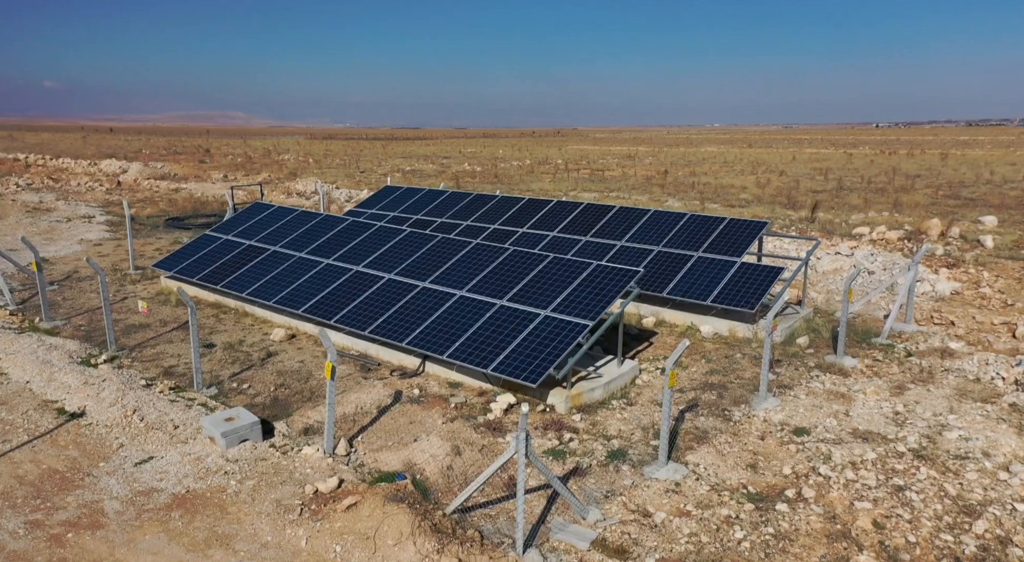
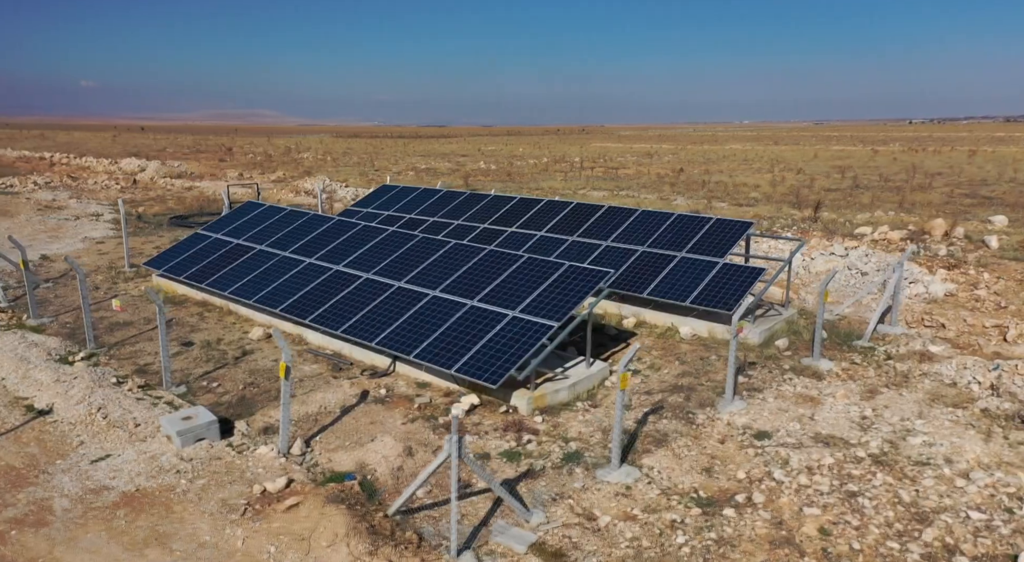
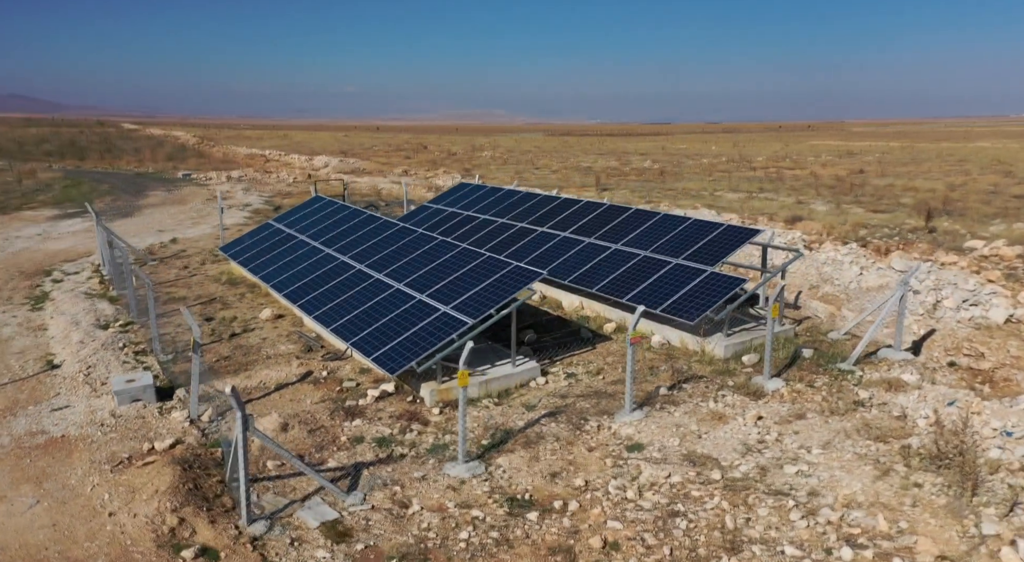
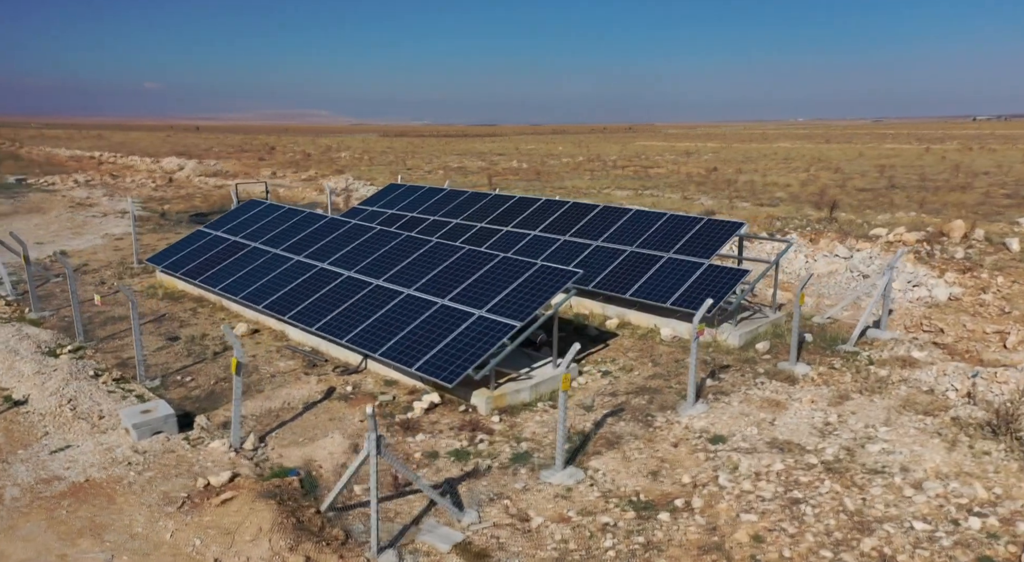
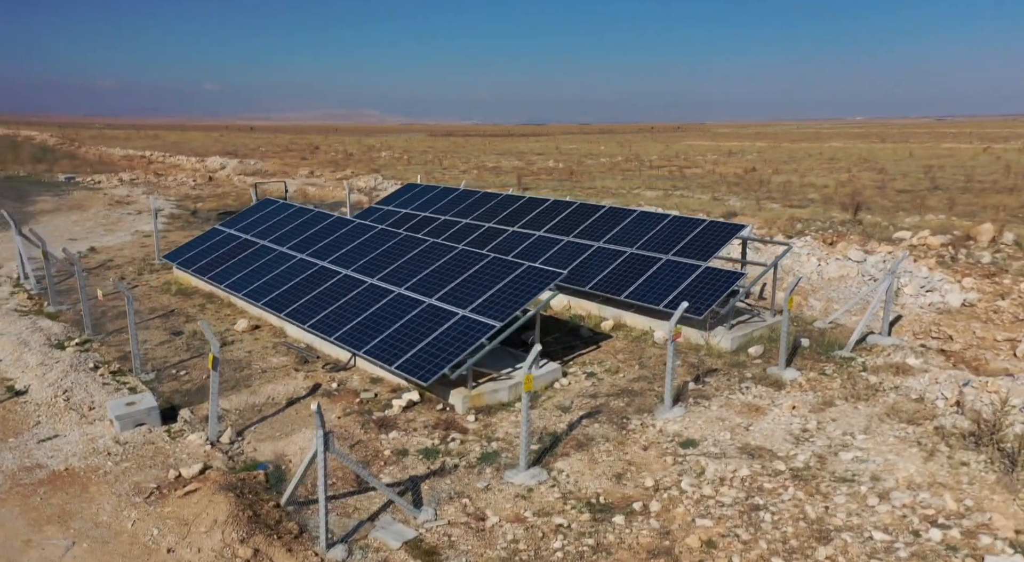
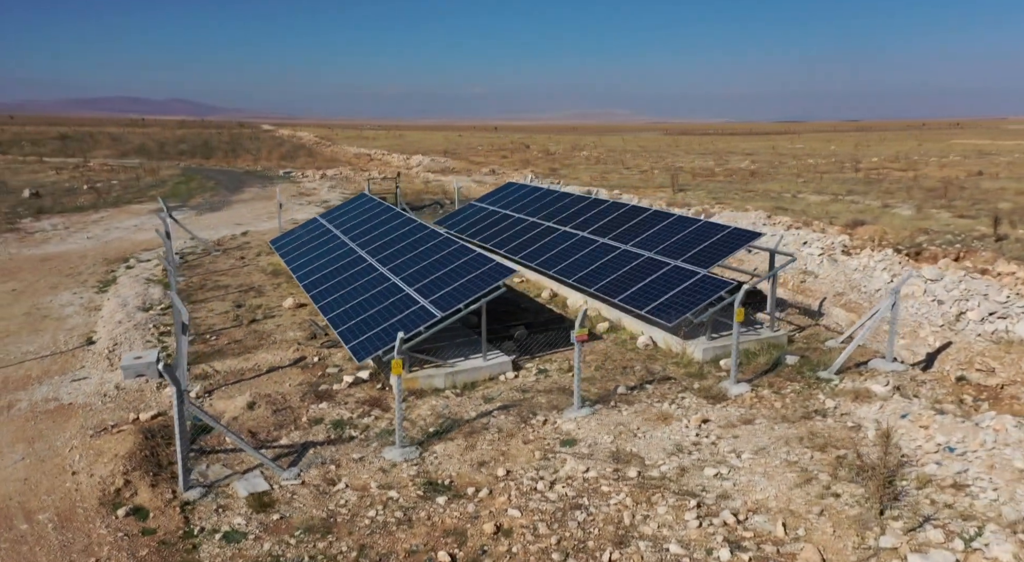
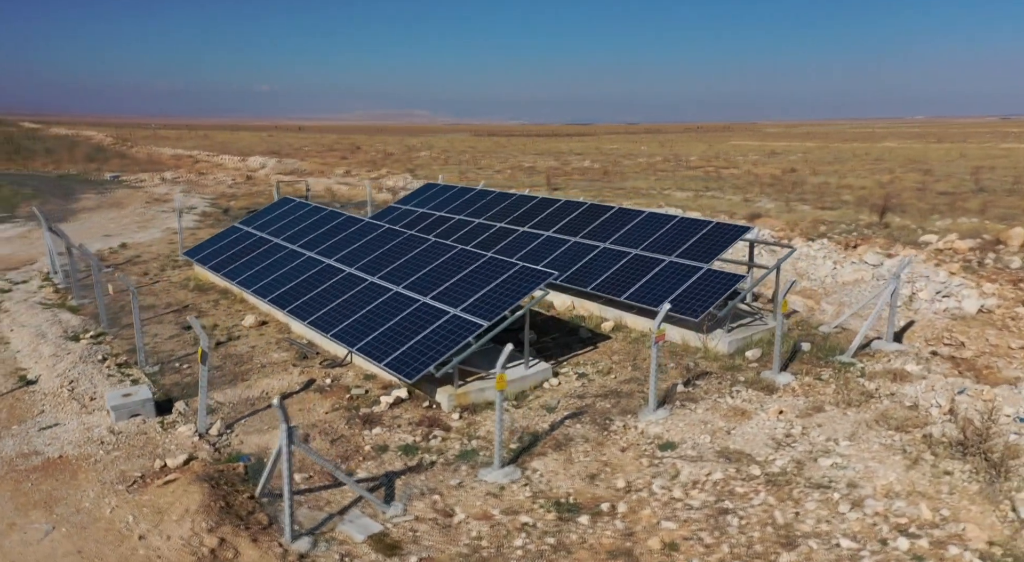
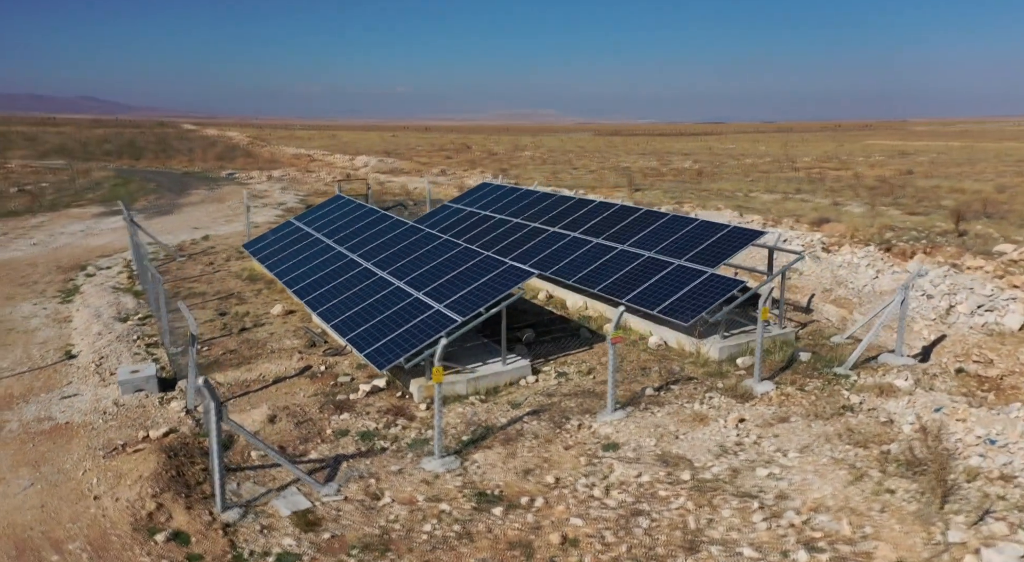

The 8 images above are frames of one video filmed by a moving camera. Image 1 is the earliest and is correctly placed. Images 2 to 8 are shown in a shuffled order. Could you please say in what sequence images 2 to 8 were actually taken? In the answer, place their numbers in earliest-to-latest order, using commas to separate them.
2, 4, 5, 7, 3, 8, 6
